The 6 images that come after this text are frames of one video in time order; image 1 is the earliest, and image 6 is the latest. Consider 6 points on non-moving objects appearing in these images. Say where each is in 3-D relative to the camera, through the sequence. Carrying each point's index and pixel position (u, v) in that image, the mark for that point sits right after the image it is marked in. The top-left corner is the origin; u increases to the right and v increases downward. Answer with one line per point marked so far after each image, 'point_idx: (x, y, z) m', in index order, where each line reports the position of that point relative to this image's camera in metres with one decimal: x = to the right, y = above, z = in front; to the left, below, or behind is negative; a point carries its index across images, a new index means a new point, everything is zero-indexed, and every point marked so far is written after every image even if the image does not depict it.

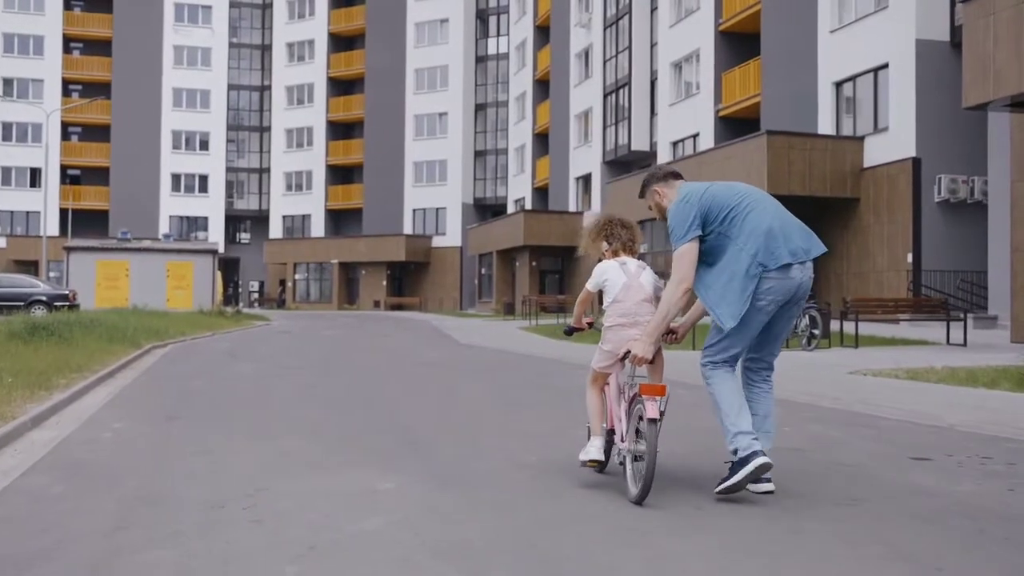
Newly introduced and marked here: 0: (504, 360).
0: (-0.1, -1.3, +19.2) m
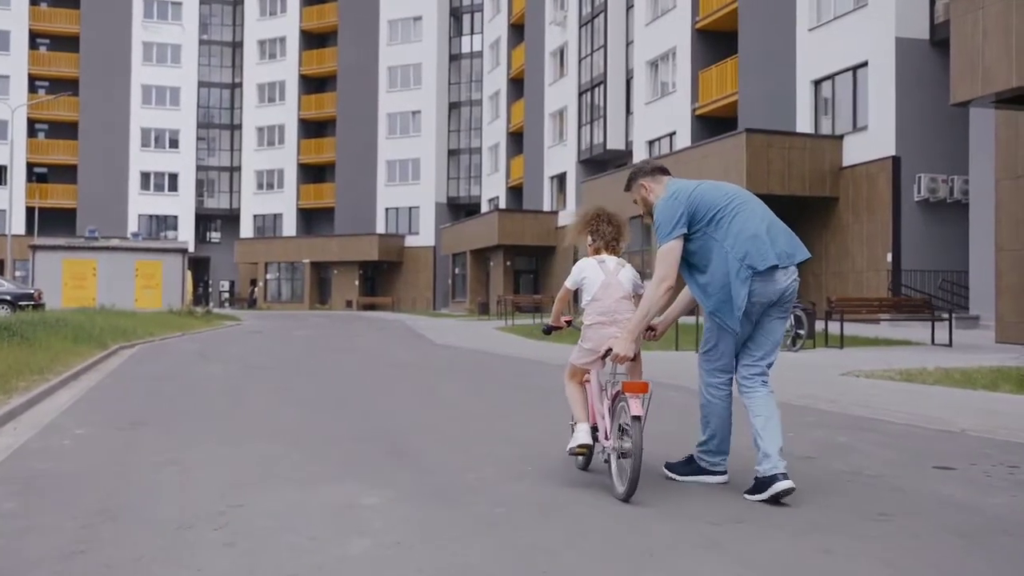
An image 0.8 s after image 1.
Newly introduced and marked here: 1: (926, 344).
0: (-0.5, -1.3, +18.8) m
1: (+7.4, -1.0, +19.2) m
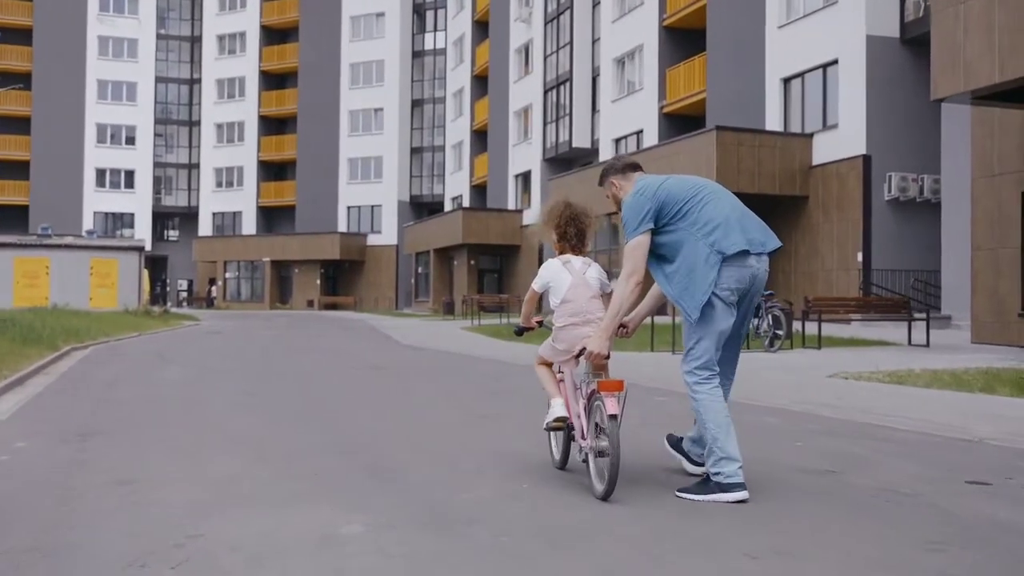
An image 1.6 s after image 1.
0: (-1.0, -1.3, +18.2) m
1: (+6.9, -1.0, +18.9) m
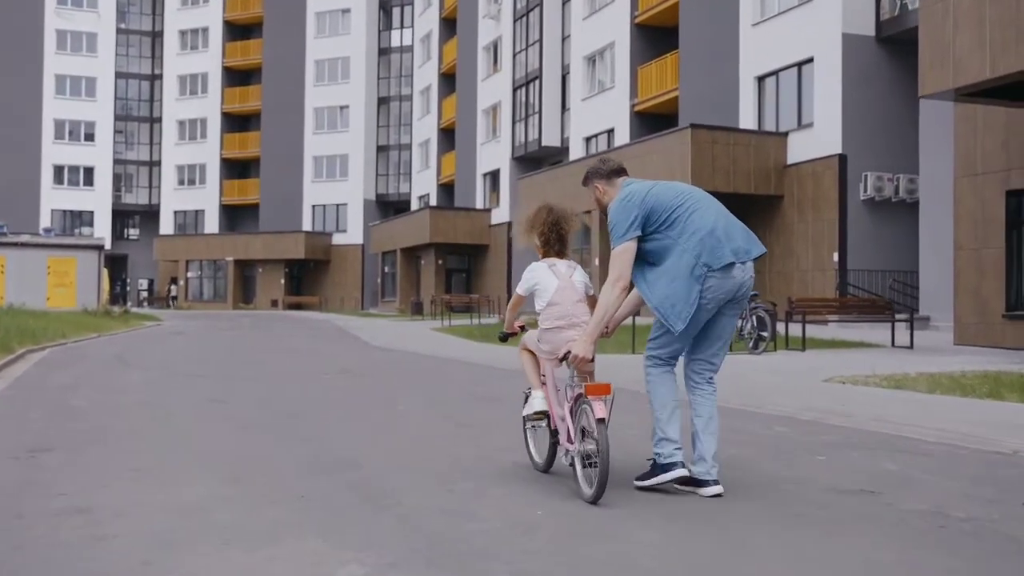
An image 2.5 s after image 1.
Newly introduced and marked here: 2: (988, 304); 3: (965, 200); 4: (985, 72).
0: (-1.4, -1.3, +17.6) m
1: (+6.5, -1.0, +18.6) m
2: (+8.4, -0.3, +18.8) m
3: (+8.2, +1.6, +19.4) m
4: (+6.6, +3.0, +15.0) m
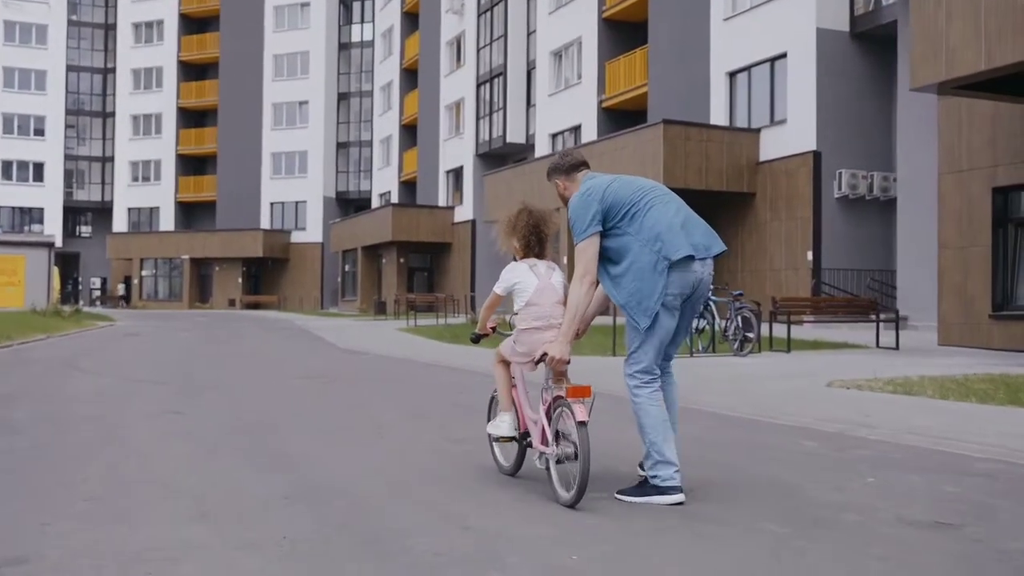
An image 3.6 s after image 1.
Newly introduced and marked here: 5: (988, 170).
0: (-1.8, -1.2, +16.7) m
1: (+6.1, -1.0, +18.0) m
2: (+7.9, -0.3, +18.3) m
3: (+7.7, +1.6, +18.9) m
4: (+6.3, +3.0, +14.5) m
5: (+8.1, +2.0, +18.2) m
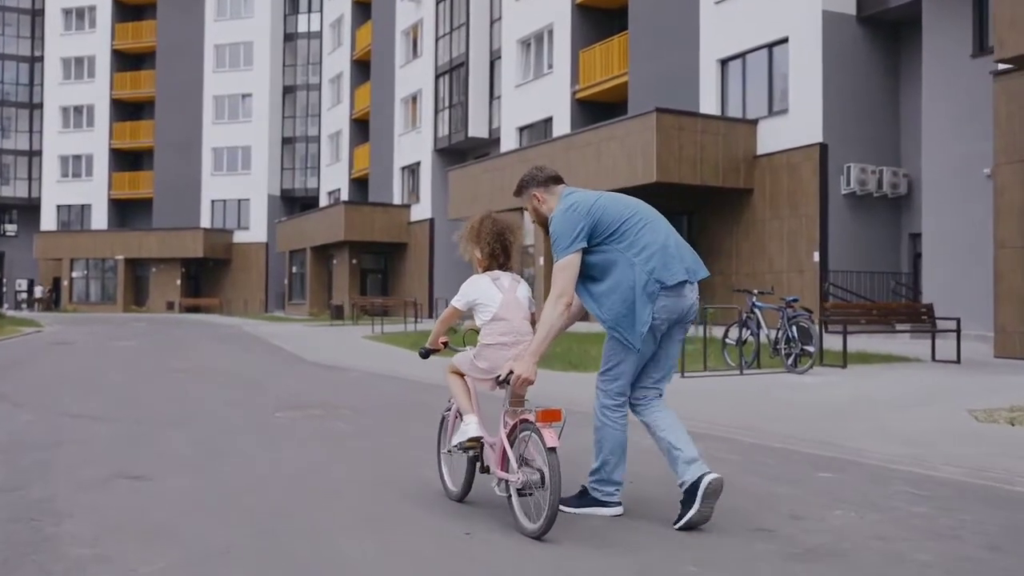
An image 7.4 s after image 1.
0: (-1.6, -1.3, +14.0) m
1: (+6.1, -1.1, +15.7) m
2: (+8.0, -0.3, +16.2) m
3: (+7.8, +1.5, +16.7) m
4: (+6.6, +3.0, +12.2) m
5: (+8.1, +1.9, +16.0) m
